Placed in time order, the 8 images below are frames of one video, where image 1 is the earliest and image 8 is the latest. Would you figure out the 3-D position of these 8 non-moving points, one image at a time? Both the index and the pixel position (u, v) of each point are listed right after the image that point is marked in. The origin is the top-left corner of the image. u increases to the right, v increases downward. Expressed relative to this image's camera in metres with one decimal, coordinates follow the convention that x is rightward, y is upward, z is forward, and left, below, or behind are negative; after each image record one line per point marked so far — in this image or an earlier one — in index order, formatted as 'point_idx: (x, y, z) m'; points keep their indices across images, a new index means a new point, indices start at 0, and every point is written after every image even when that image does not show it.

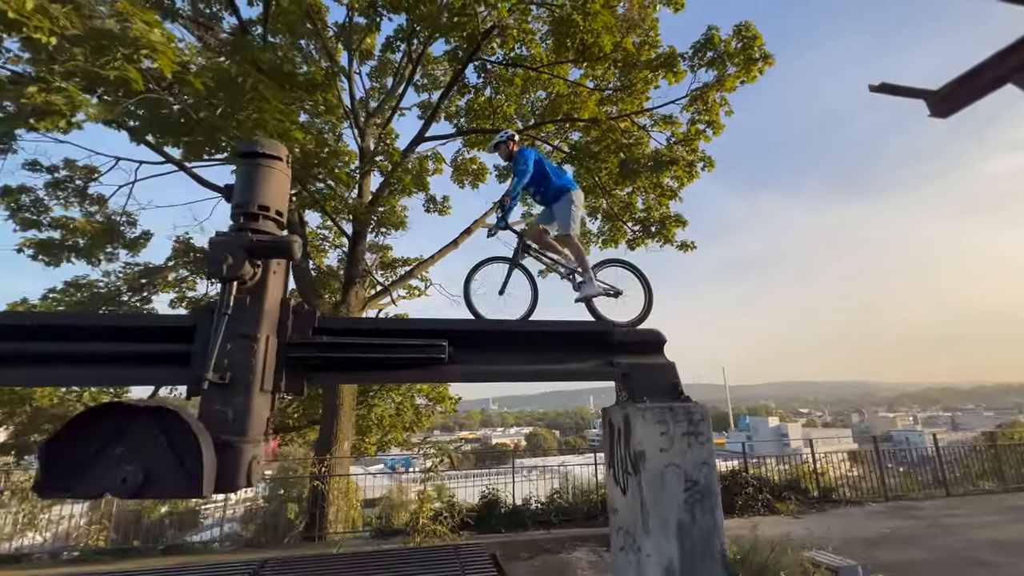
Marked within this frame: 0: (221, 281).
0: (-2.2, +0.1, +3.5) m
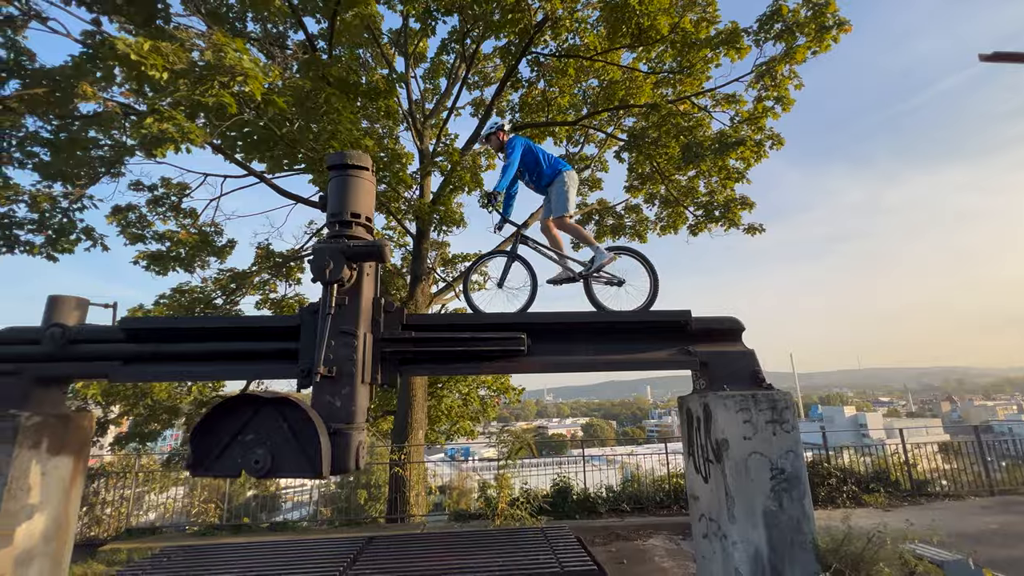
0: (-1.6, 0.0, +3.8) m
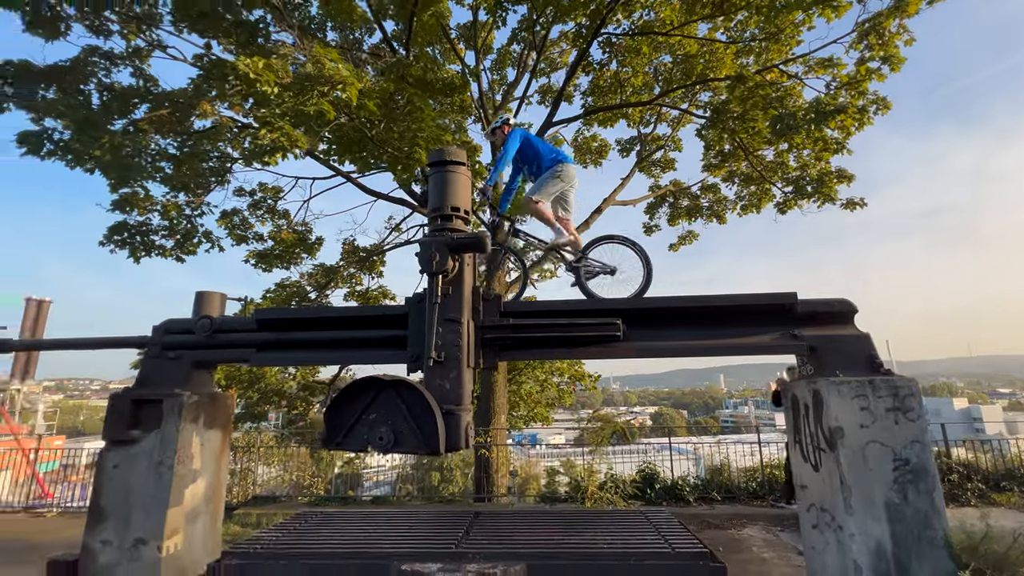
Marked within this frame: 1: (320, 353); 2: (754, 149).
0: (-0.7, +0.1, +4.1) m
1: (-1.9, -0.7, +4.6) m
2: (+5.8, +3.3, +10.8) m
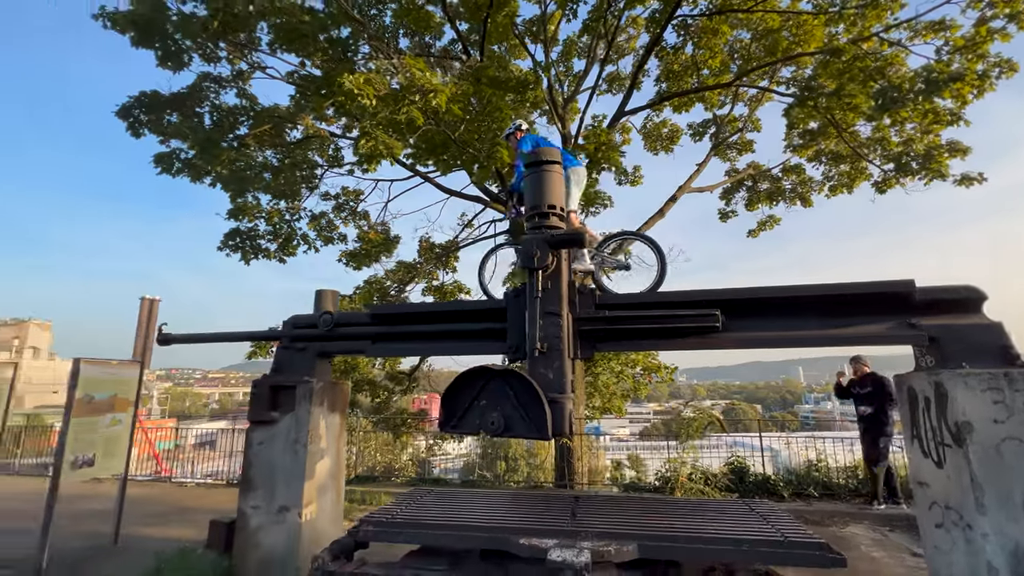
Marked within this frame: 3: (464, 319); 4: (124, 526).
0: (+0.2, +0.2, +4.3) m
1: (-0.9, -0.6, +5.0) m
2: (+7.5, +3.6, +10.1) m
3: (-0.5, -0.3, +4.9) m
4: (-5.7, -3.5, +6.6) m
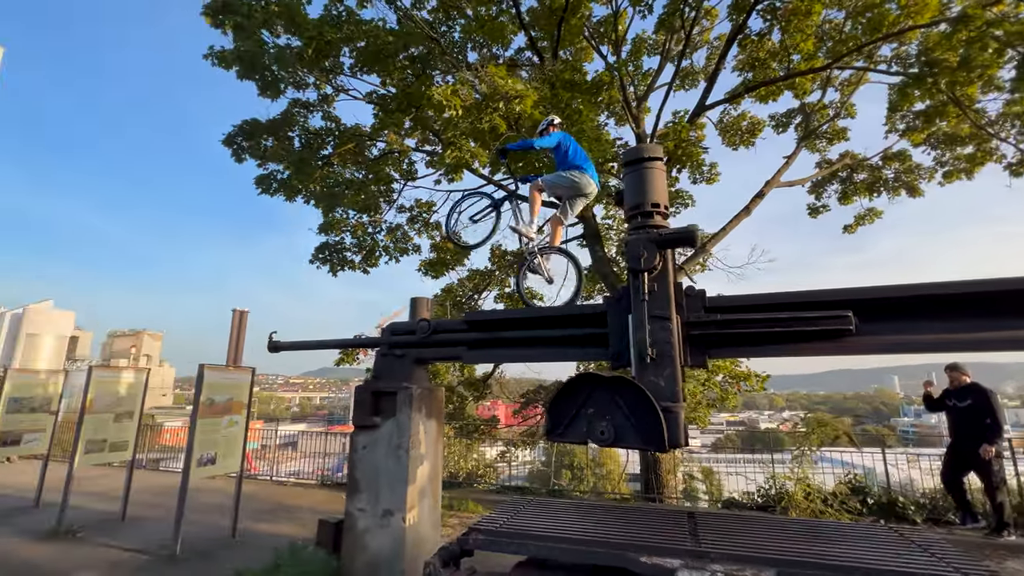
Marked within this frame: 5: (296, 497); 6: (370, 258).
0: (+1.1, +0.1, +4.1) m
1: (+0.2, -0.7, +4.9) m
2: (+9.1, +3.7, +8.9) m
3: (+0.5, -0.4, +4.8) m
4: (-4.3, -3.7, +7.1) m
5: (-4.3, -4.1, +8.9) m
6: (-3.8, +0.8, +12.1) m
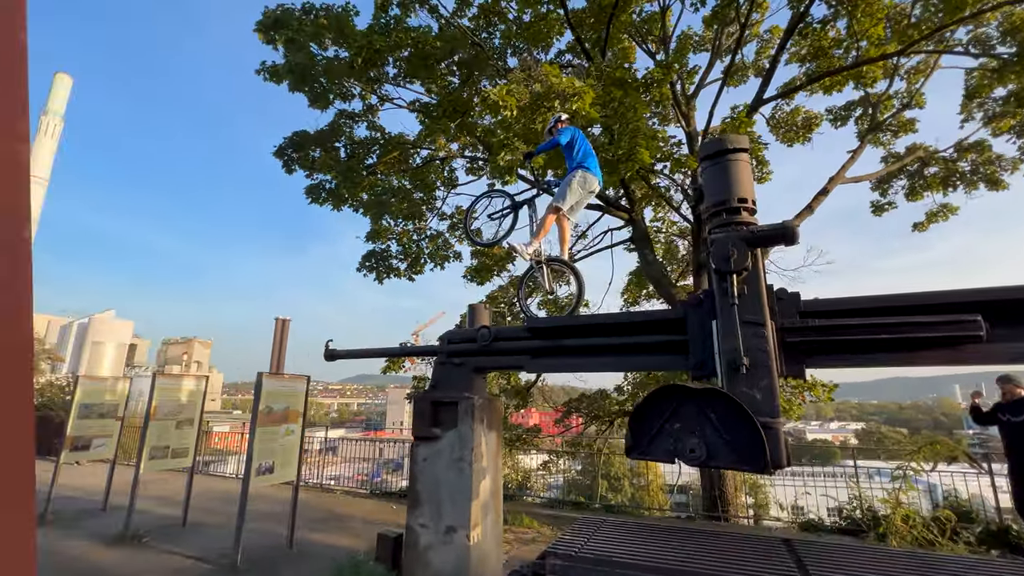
0: (+1.8, +0.1, +3.8) m
1: (+0.9, -0.7, +4.6) m
2: (+10.0, +3.6, +8.1) m
3: (+1.2, -0.4, +4.5) m
4: (-3.4, -3.8, +7.1) m
5: (-3.3, -4.3, +8.9) m
6: (-2.6, +0.6, +12.1) m
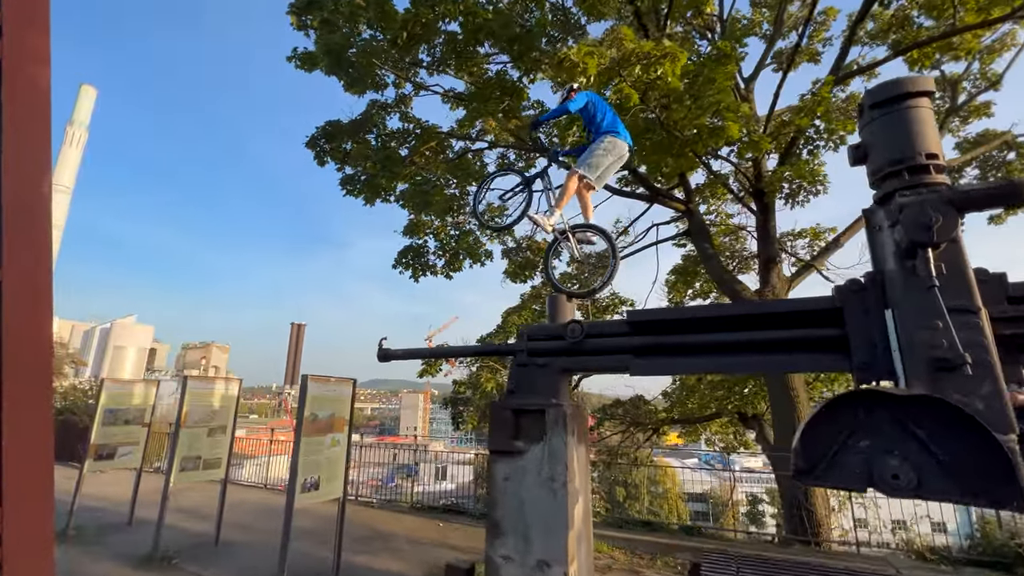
0: (+2.6, +0.3, +2.9) m
1: (+1.7, -0.6, +3.8) m
2: (+11.0, +3.8, +7.0) m
3: (+2.1, -0.3, +3.7) m
4: (-2.4, -3.7, +6.3) m
5: (-2.2, -4.2, +8.1) m
6: (-1.5, +0.6, +11.3) m
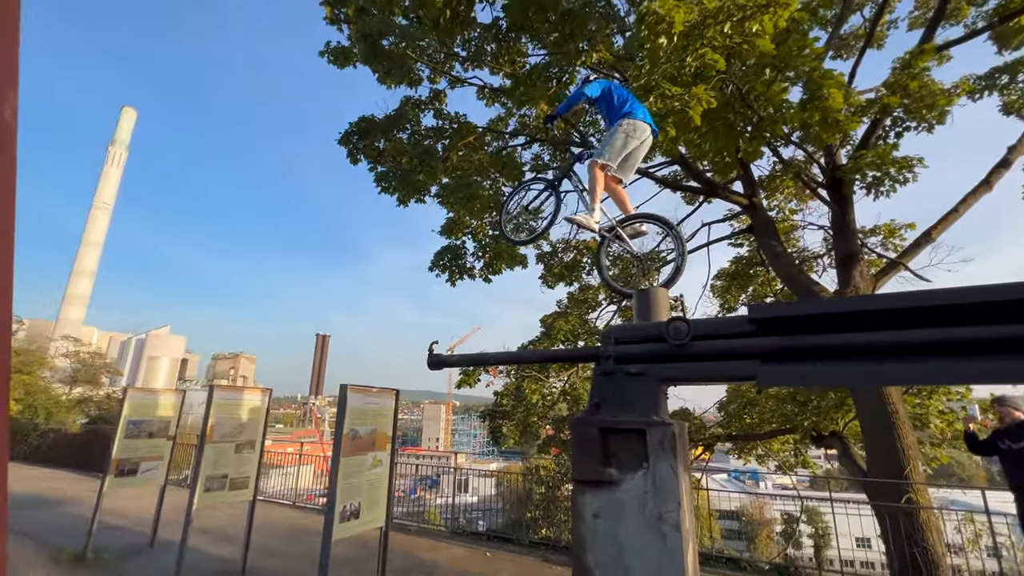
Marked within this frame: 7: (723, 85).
0: (+3.3, +0.4, +2.0) m
1: (+2.4, -0.5, +2.9) m
2: (+11.8, +3.8, +5.8) m
3: (+2.8, -0.2, +2.8) m
4: (-1.6, -3.7, +5.5) m
5: (-1.4, -4.2, +7.3) m
6: (-0.5, +0.6, +10.6) m
7: (+2.7, +2.8, +6.3) m
